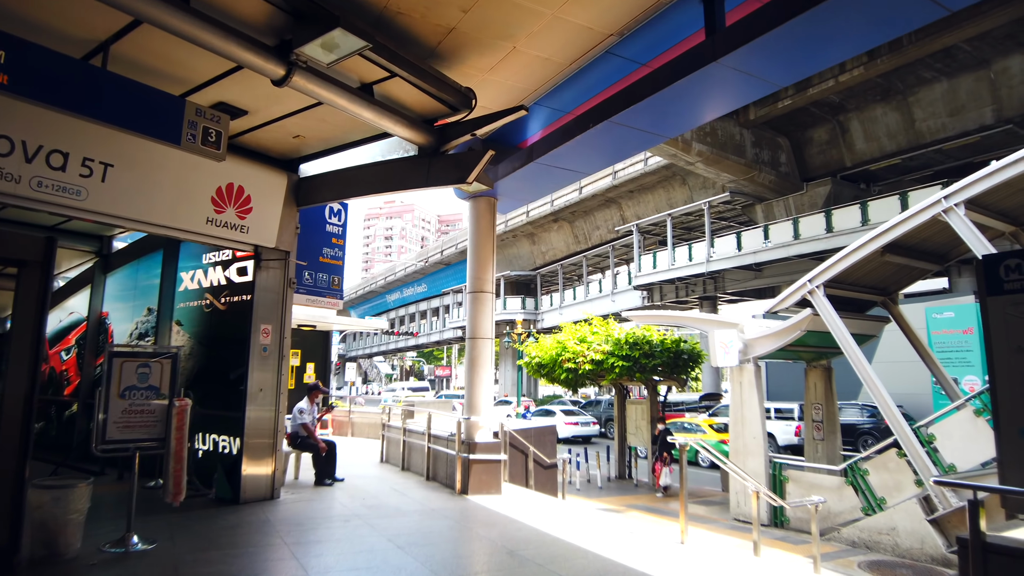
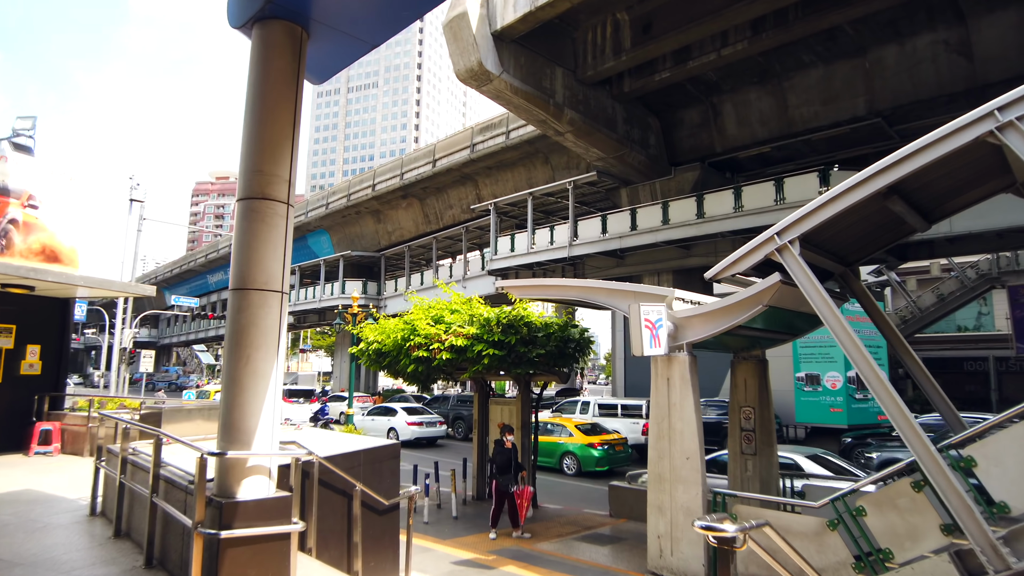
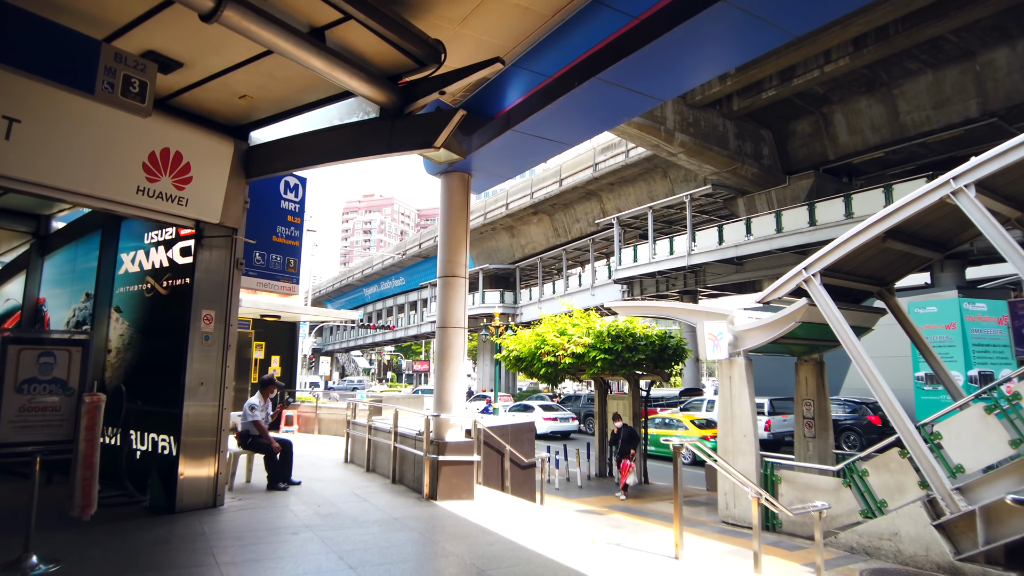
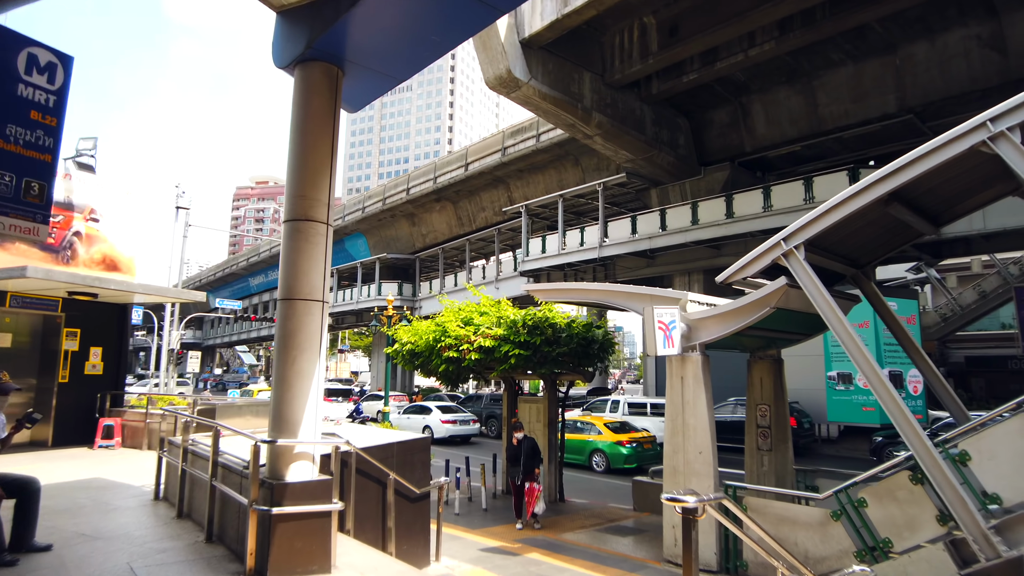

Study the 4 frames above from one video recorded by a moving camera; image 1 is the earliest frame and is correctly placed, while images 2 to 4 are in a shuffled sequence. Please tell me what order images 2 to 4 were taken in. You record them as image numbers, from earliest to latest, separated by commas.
3, 4, 2
